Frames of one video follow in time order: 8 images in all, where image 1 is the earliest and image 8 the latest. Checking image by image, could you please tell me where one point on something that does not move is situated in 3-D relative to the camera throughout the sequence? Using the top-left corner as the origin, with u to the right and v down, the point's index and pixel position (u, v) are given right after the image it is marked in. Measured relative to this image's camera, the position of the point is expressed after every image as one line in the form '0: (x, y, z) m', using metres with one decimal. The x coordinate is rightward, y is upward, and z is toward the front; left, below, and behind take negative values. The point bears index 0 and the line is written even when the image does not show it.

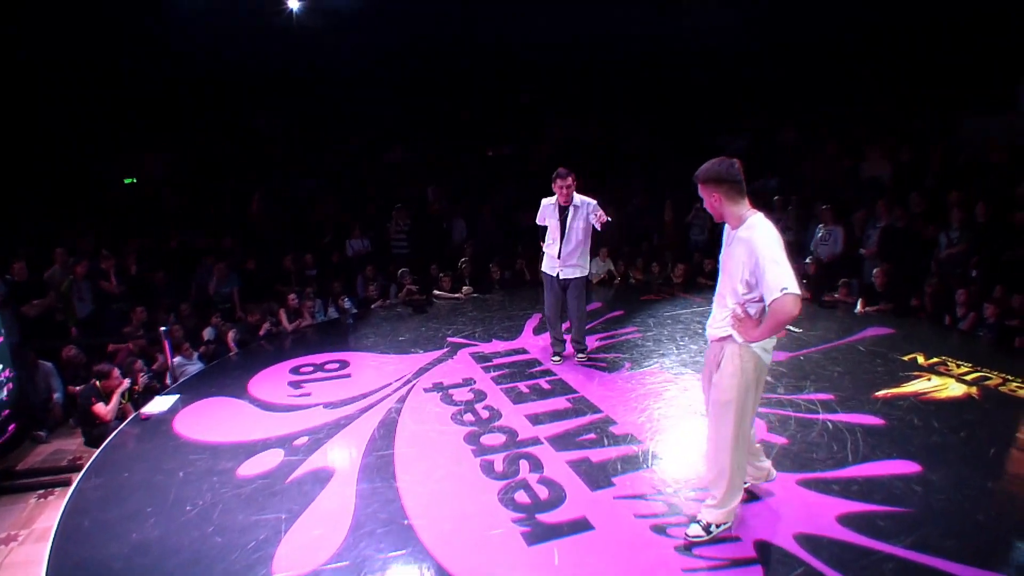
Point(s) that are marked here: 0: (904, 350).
0: (+3.3, -0.6, +5.6) m
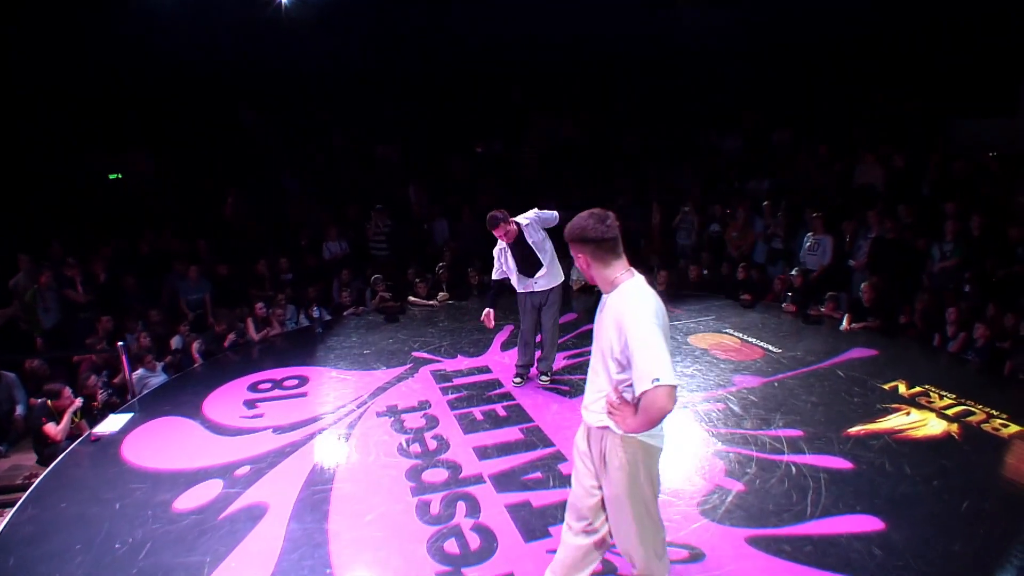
0: (+3.0, -0.7, +5.3) m
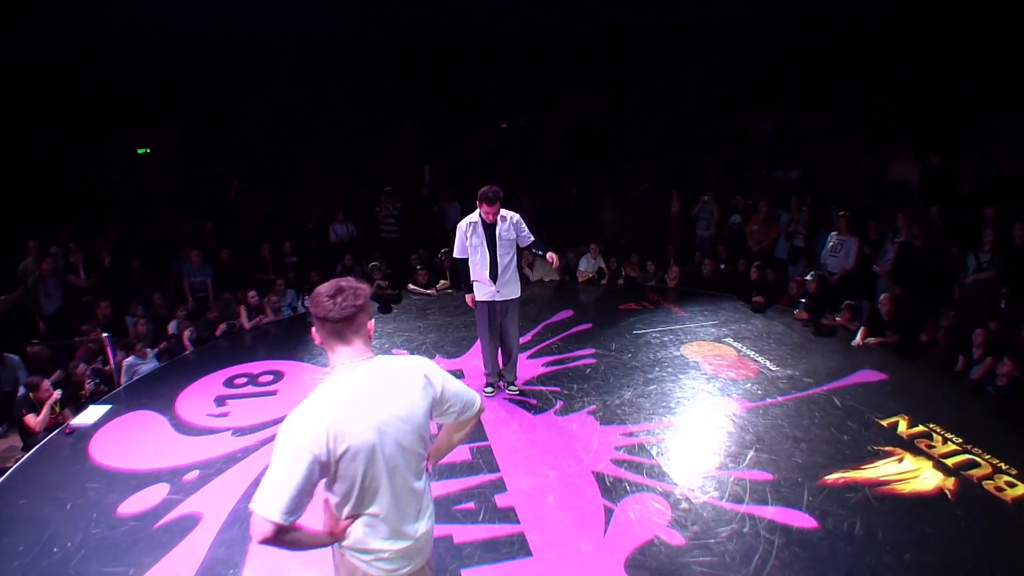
0: (+2.7, -0.9, +4.6) m
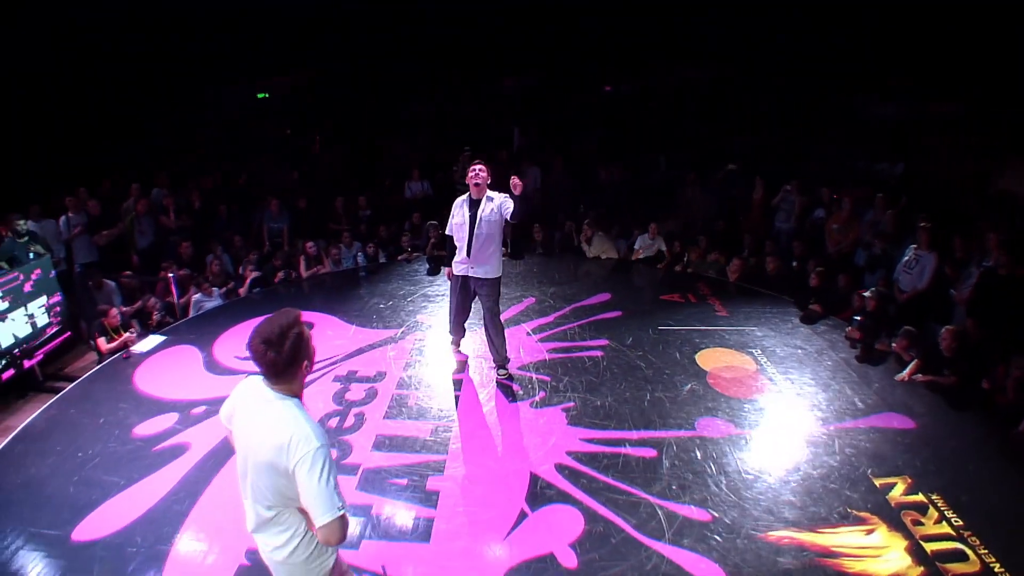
0: (+2.4, -1.1, +3.9) m
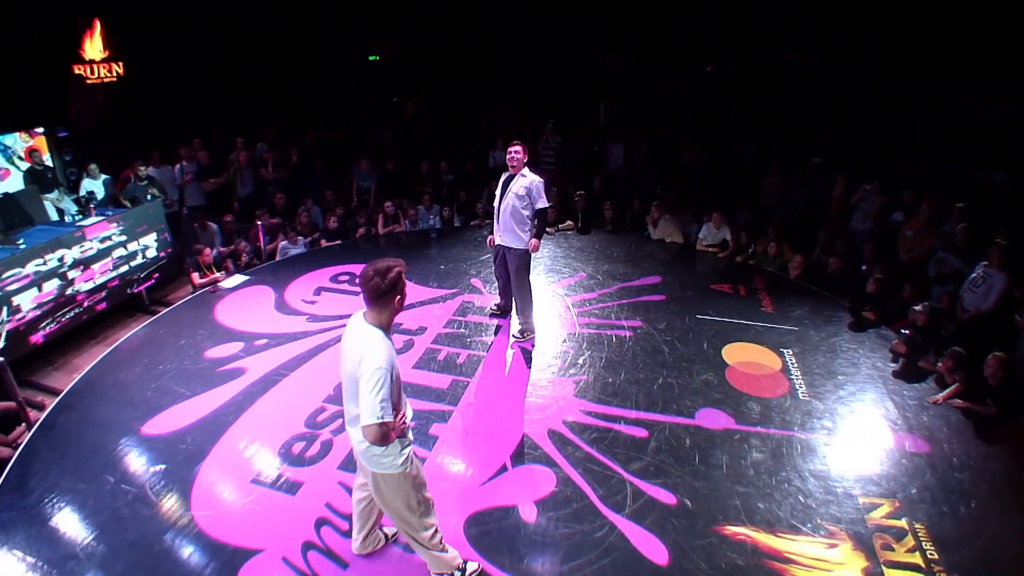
0: (+2.3, -1.2, +3.8) m
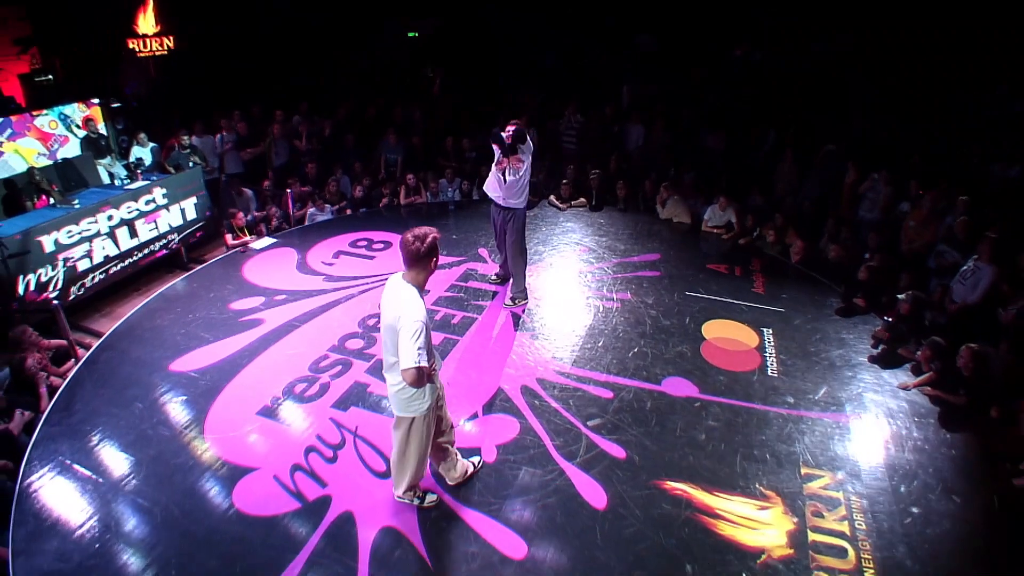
0: (+2.1, -1.0, +4.0) m
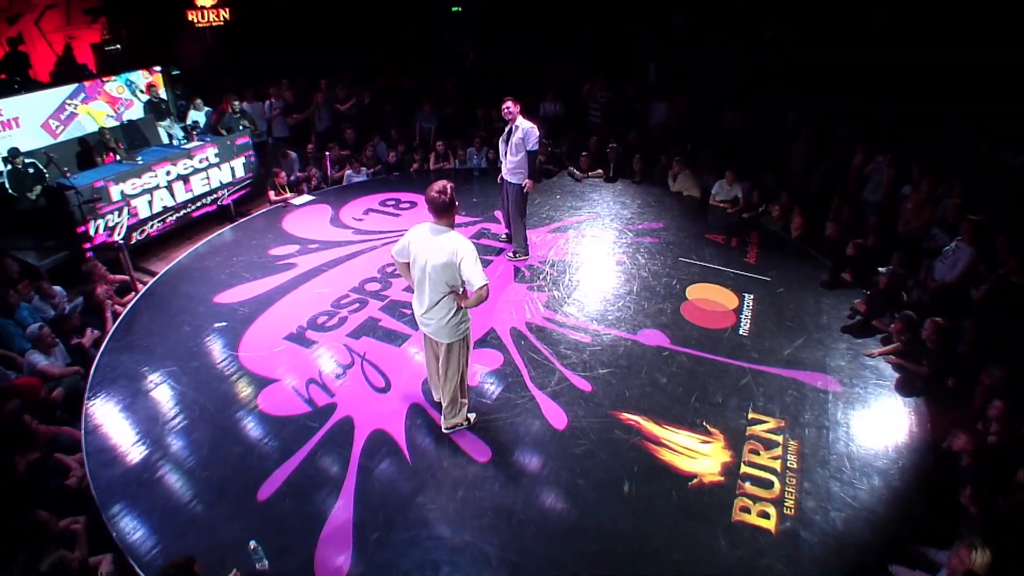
0: (+1.9, -0.8, +4.5) m
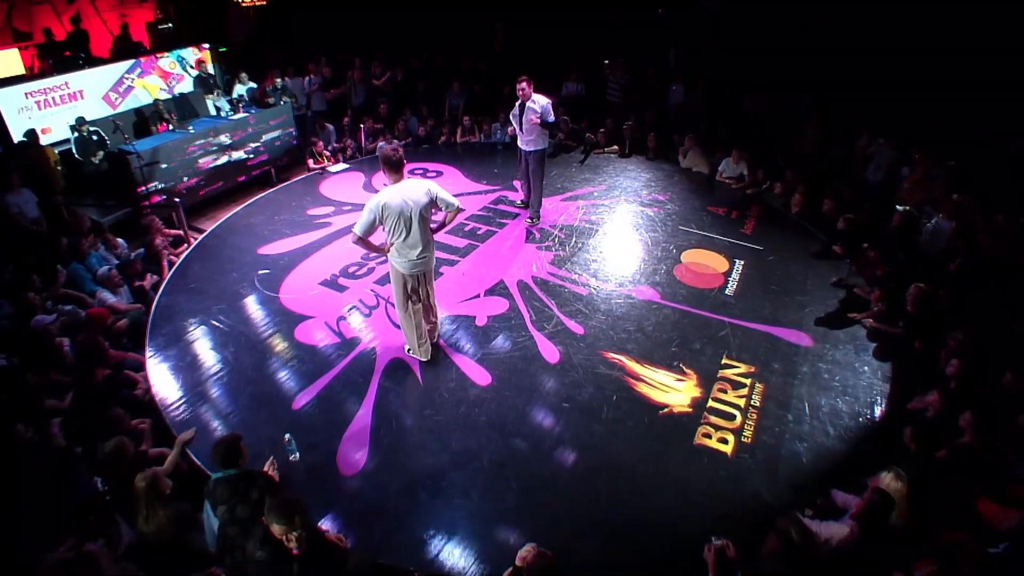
0: (+1.9, -0.5, +5.0) m
